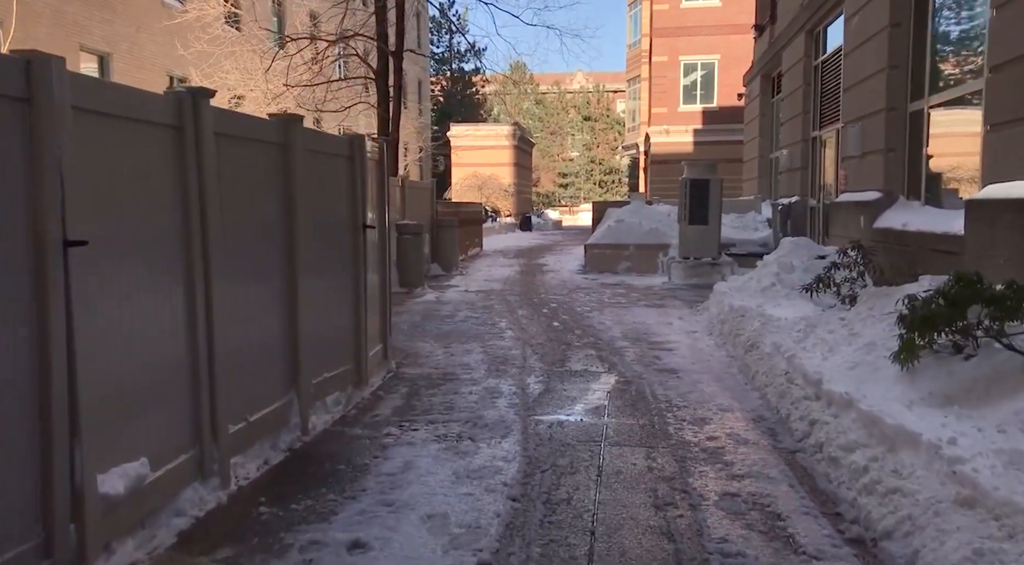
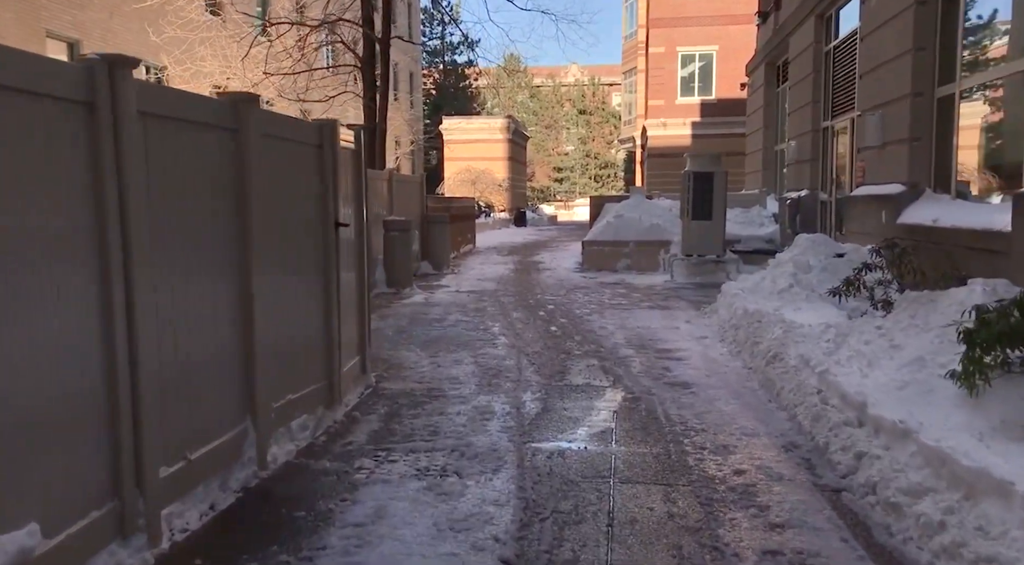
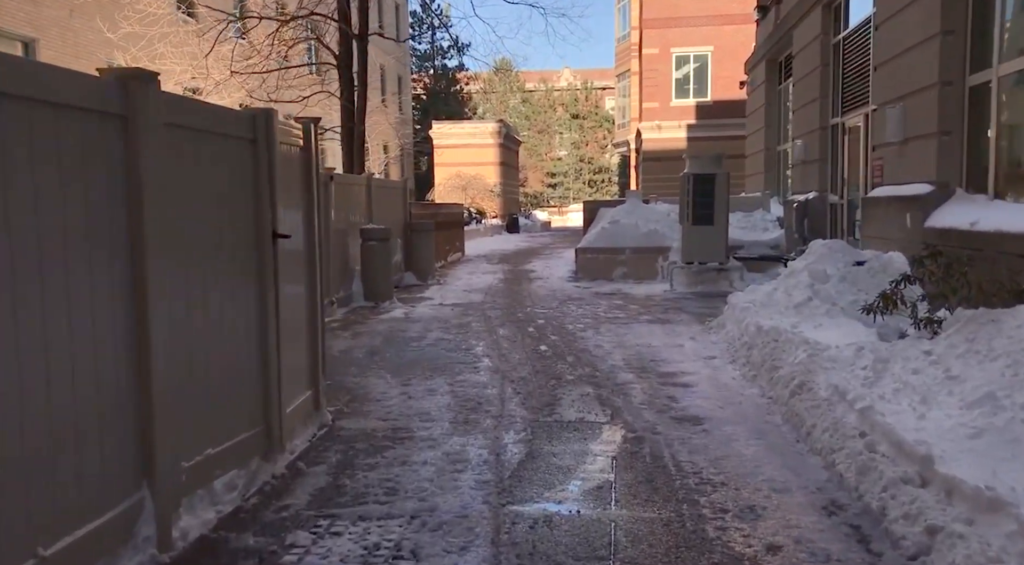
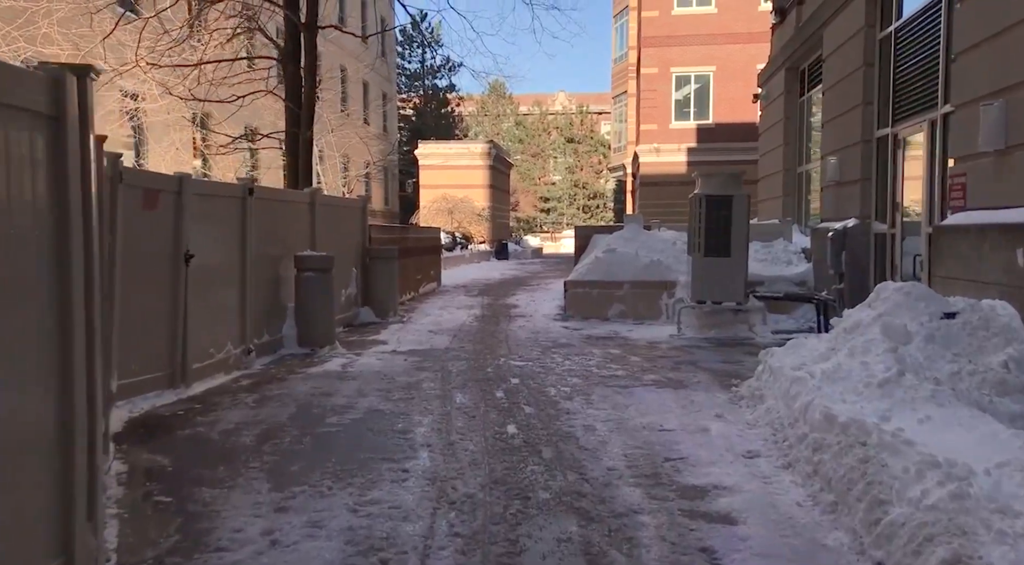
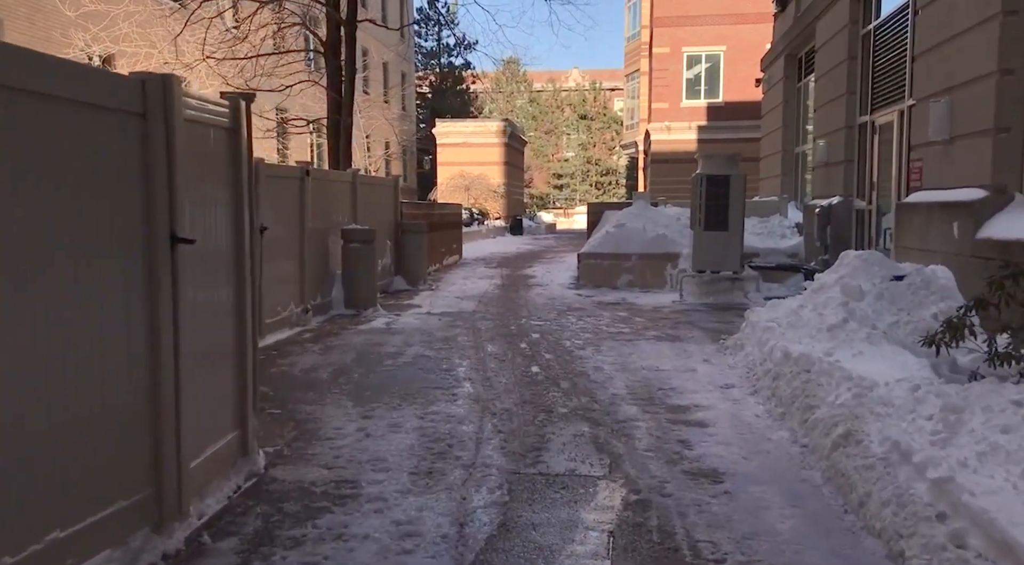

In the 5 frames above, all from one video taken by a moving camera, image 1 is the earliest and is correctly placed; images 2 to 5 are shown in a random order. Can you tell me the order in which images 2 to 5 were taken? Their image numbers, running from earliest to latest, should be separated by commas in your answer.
2, 3, 5, 4
